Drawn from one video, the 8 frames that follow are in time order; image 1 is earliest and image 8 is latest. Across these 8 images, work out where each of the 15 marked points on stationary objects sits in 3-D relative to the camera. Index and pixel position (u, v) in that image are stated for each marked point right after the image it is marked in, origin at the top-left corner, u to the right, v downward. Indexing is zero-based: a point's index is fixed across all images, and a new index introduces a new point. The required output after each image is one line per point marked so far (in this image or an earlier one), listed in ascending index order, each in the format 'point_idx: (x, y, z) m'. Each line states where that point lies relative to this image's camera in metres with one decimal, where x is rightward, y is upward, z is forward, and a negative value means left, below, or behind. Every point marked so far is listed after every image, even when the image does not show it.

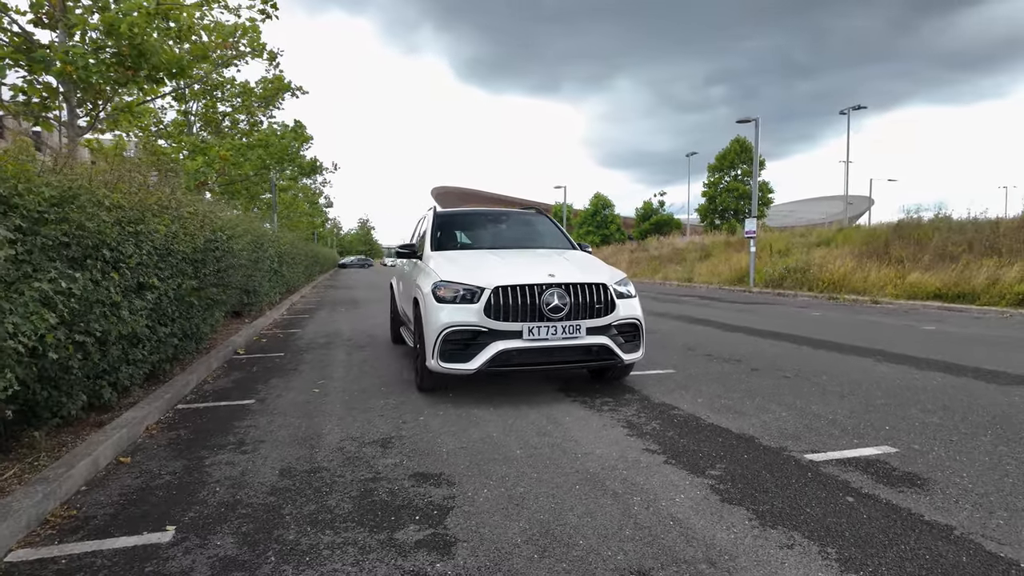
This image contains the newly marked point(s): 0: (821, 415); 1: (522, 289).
0: (+2.5, -1.0, +4.8) m
1: (+0.1, 0.0, +5.1) m
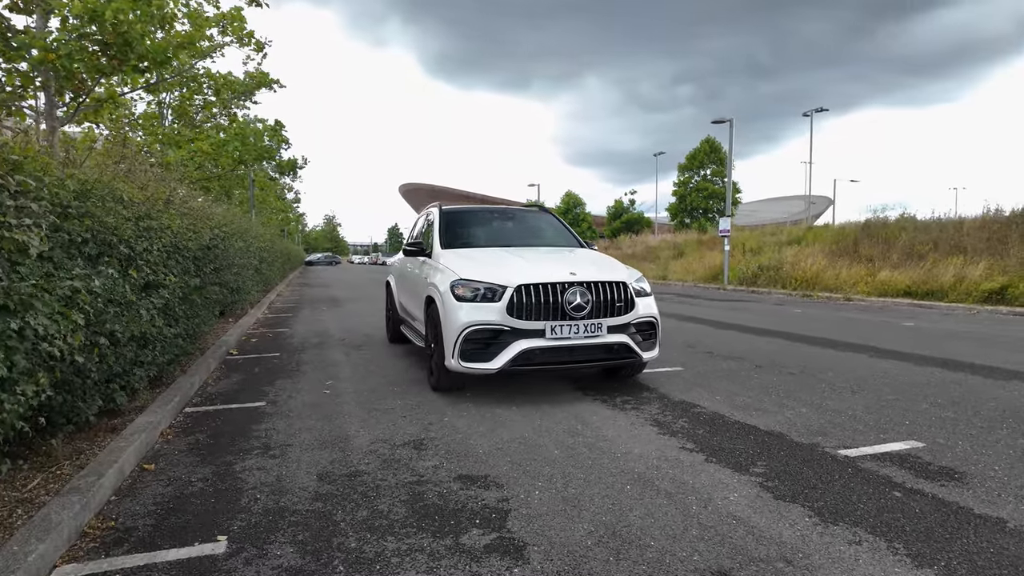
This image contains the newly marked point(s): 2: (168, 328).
0: (+2.7, -1.0, +4.9) m
1: (+0.3, 0.0, +5.1) m
2: (-3.0, -0.3, +5.2) m
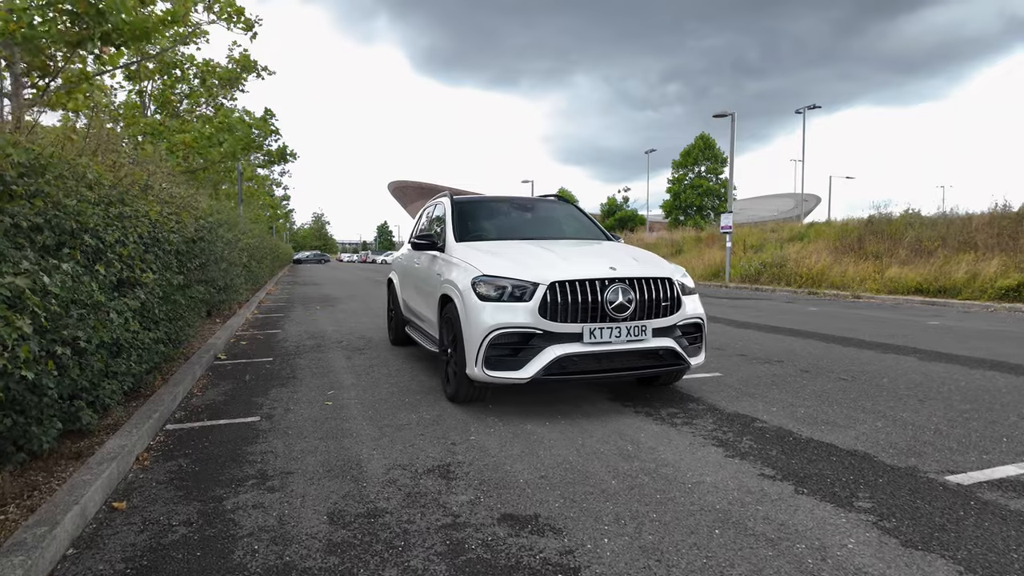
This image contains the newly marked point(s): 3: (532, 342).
0: (+2.9, -1.0, +4.3) m
1: (+0.5, 0.0, +4.4) m
2: (-2.7, -0.3, +4.5) m
3: (+0.2, -0.4, +4.4) m
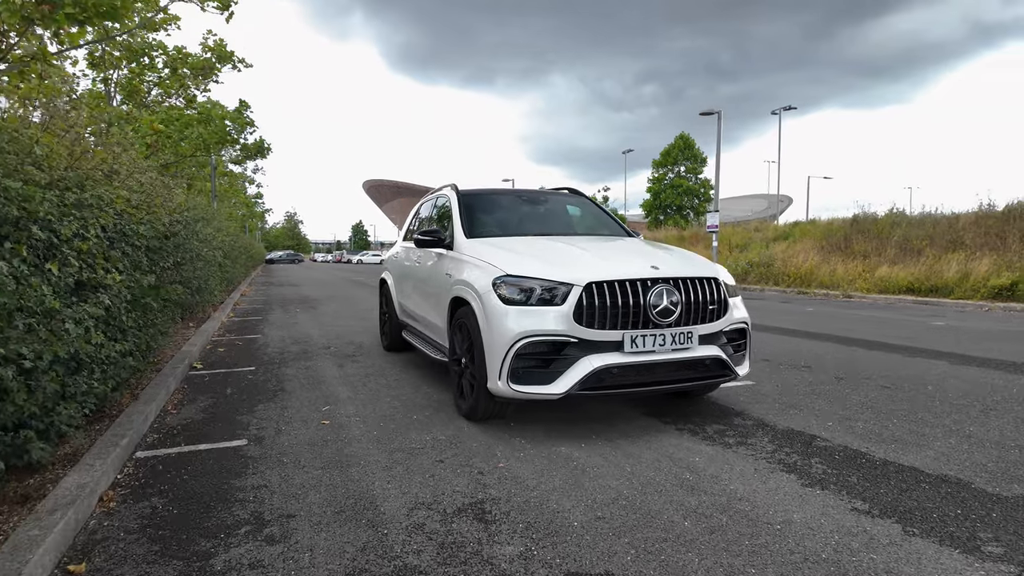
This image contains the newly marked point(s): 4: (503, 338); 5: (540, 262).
0: (+3.1, -1.0, +3.9) m
1: (+0.7, 0.0, +3.9) m
2: (-2.5, -0.4, +3.8) m
3: (+0.3, -0.4, +3.9) m
4: (-0.1, -0.3, +3.9) m
5: (+0.2, +0.2, +4.1) m
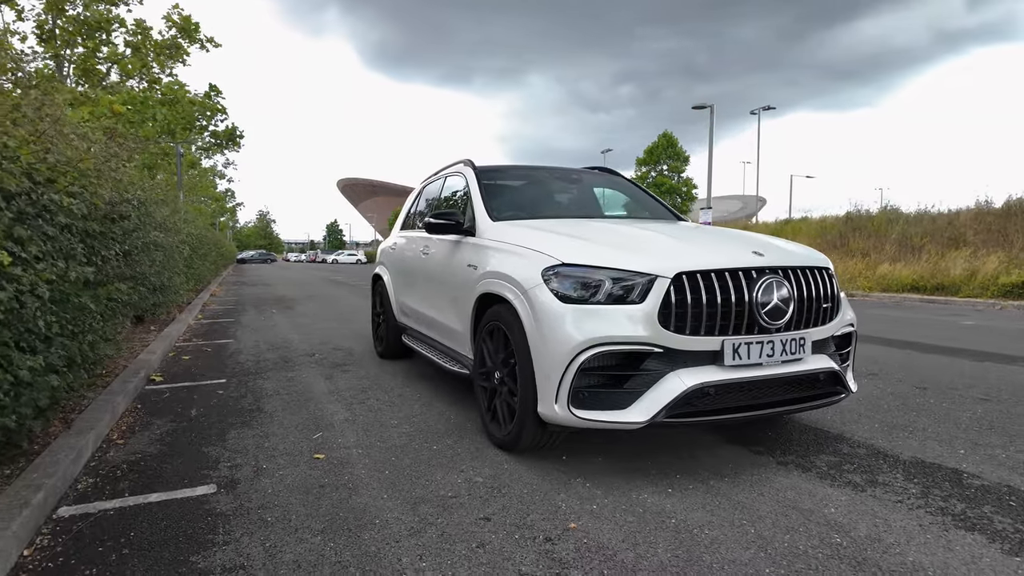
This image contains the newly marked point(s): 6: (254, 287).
0: (+3.4, -0.9, +3.0) m
1: (+1.0, +0.1, +3.0) m
2: (-2.2, -0.3, +2.7) m
3: (+0.7, -0.4, +2.9) m
4: (+0.2, -0.3, +2.9) m
5: (+0.5, +0.2, +3.1) m
6: (-8.3, 0.0, +19.3) m
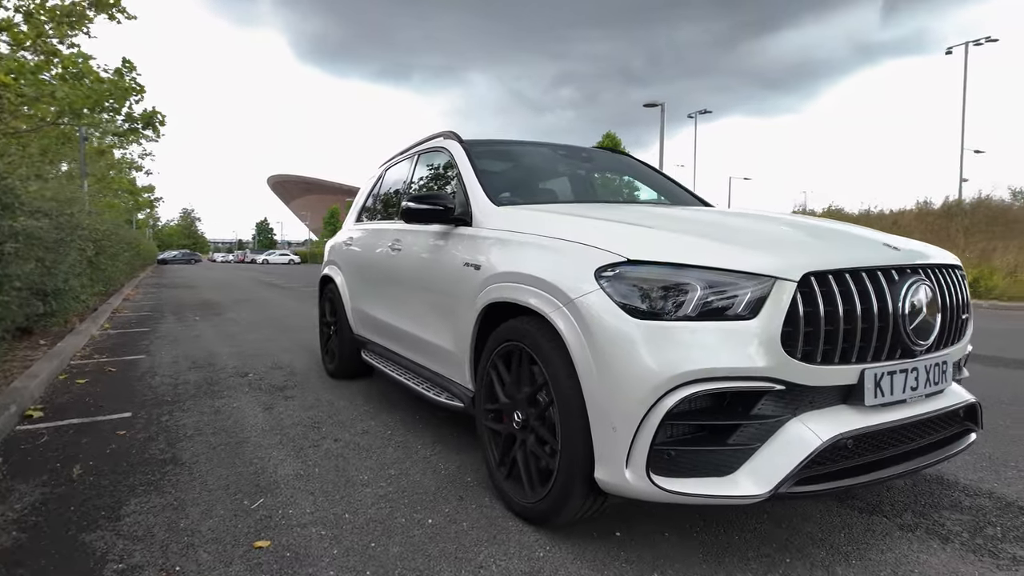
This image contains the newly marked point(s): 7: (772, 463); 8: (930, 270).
0: (+3.6, -1.0, +2.4) m
1: (+1.2, 0.0, +2.1) m
2: (-2.0, -0.4, +1.5) m
3: (+0.8, -0.4, +2.0) m
4: (+0.4, -0.3, +2.0) m
5: (+0.6, +0.2, +2.2) m
6: (-9.8, -0.1, +17.4) m
7: (+0.8, -0.6, +2.0) m
8: (+1.6, +0.1, +2.3) m
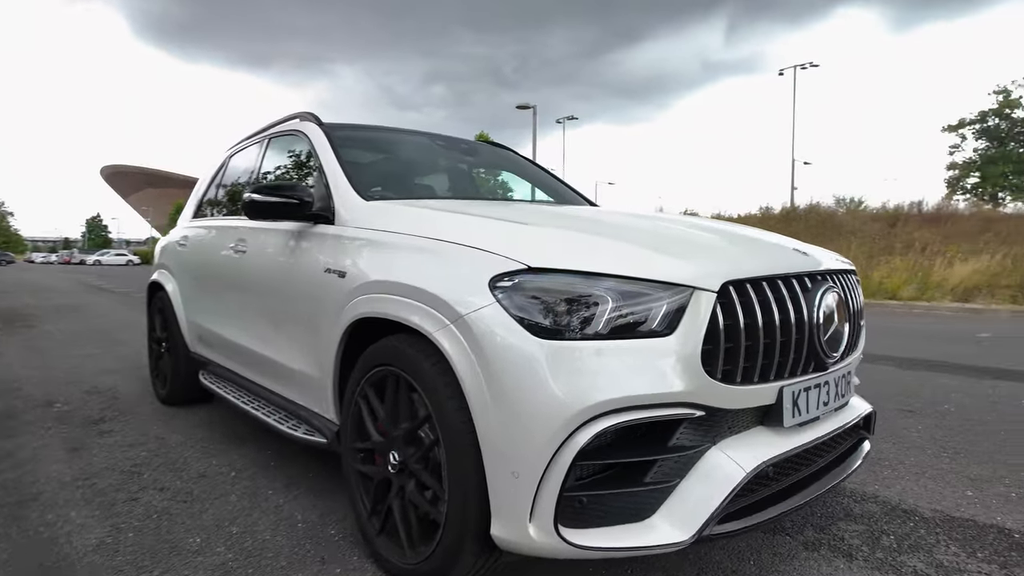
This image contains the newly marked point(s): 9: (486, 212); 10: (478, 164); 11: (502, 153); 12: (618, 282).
0: (+3.1, -1.0, +2.7) m
1: (+0.8, 0.0, +1.9) m
2: (-2.2, -0.4, +0.7) m
3: (+0.5, -0.4, +1.7) m
4: (+0.1, -0.4, +1.6) m
5: (+0.2, +0.2, +1.9) m
6: (-13.1, -0.2, +14.6) m
7: (+0.5, -0.6, +1.7) m
8: (+1.2, 0.0, +2.2) m
9: (-0.1, +0.3, +2.4) m
10: (-0.2, +0.8, +3.8) m
11: (-0.1, +0.9, +4.2) m
12: (+0.3, 0.0, +1.8) m
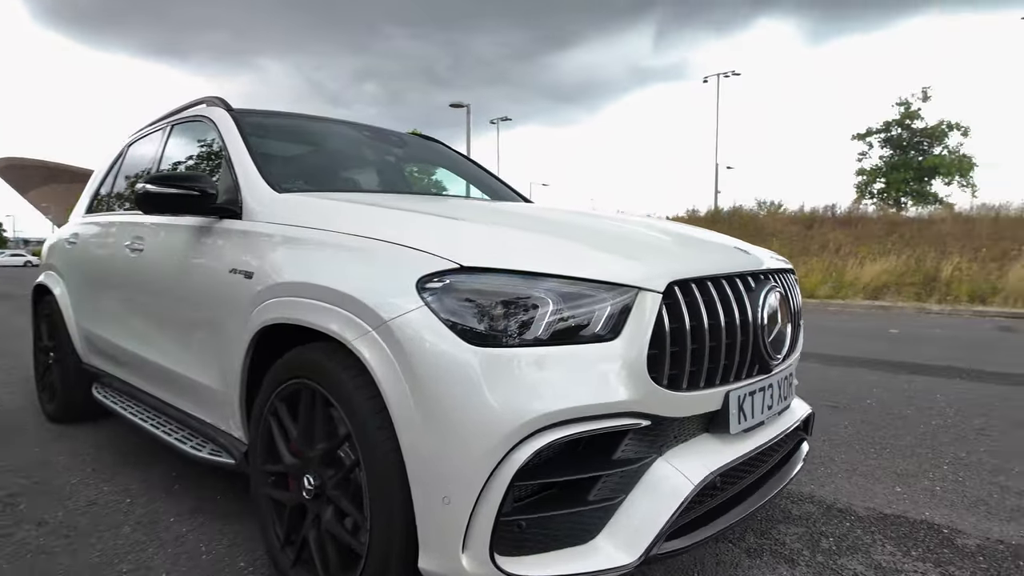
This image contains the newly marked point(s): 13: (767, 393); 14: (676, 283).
0: (+2.8, -1.0, +2.9) m
1: (+0.6, 0.0, +1.8) m
2: (-2.3, -0.4, +0.3) m
3: (+0.3, -0.4, +1.6) m
4: (-0.1, -0.4, +1.5) m
5: (0.0, +0.1, +1.7) m
6: (-14.6, -0.3, +12.9) m
7: (+0.3, -0.6, +1.6) m
8: (+0.9, 0.0, +2.1) m
9: (-0.4, +0.3, +2.2) m
10: (-0.7, +0.8, +3.6) m
11: (-0.6, +0.9, +4.0) m
12: (+0.1, 0.0, +1.6) m
13: (+0.8, -0.3, +1.9) m
14: (+0.4, 0.0, +1.7) m
